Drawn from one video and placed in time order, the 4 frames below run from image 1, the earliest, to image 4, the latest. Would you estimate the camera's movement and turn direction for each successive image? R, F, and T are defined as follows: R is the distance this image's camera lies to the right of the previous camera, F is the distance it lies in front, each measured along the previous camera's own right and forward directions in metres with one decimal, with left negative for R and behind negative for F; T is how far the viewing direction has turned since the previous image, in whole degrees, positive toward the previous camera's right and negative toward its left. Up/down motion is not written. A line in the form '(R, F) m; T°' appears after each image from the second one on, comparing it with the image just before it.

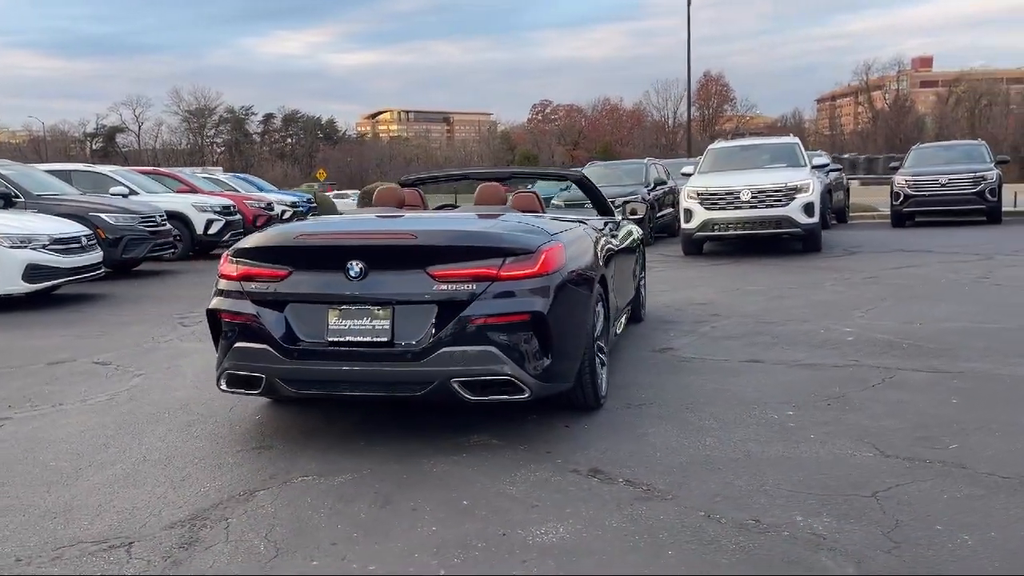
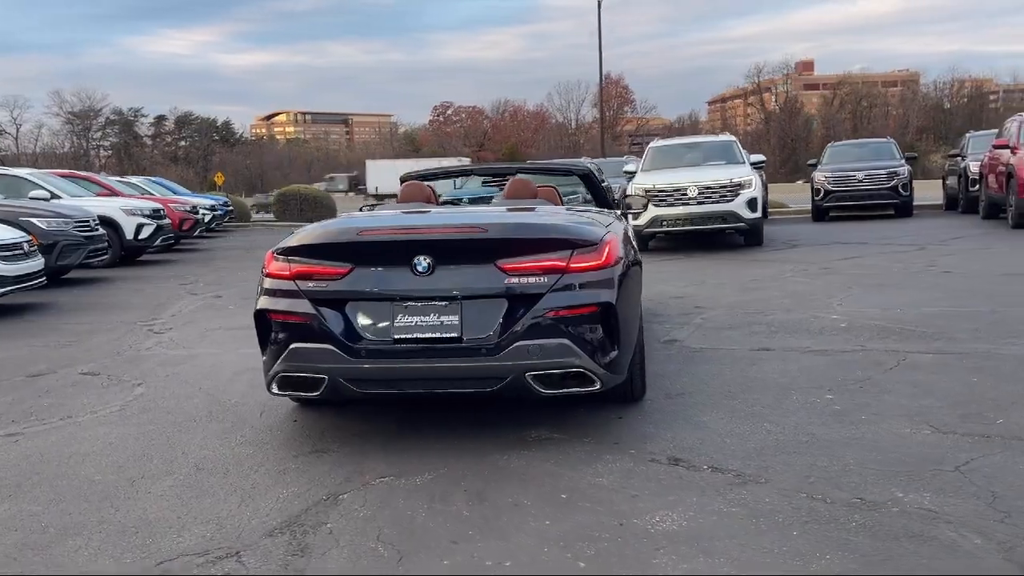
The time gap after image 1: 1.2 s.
(-0.9, +0.1) m; +6°
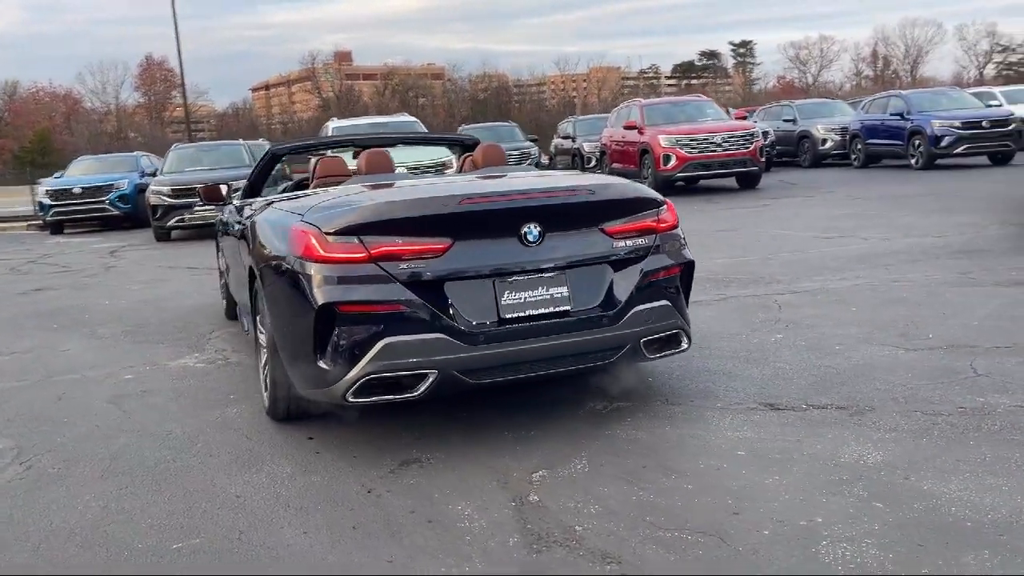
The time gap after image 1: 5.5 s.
(-2.6, +1.0) m; +28°
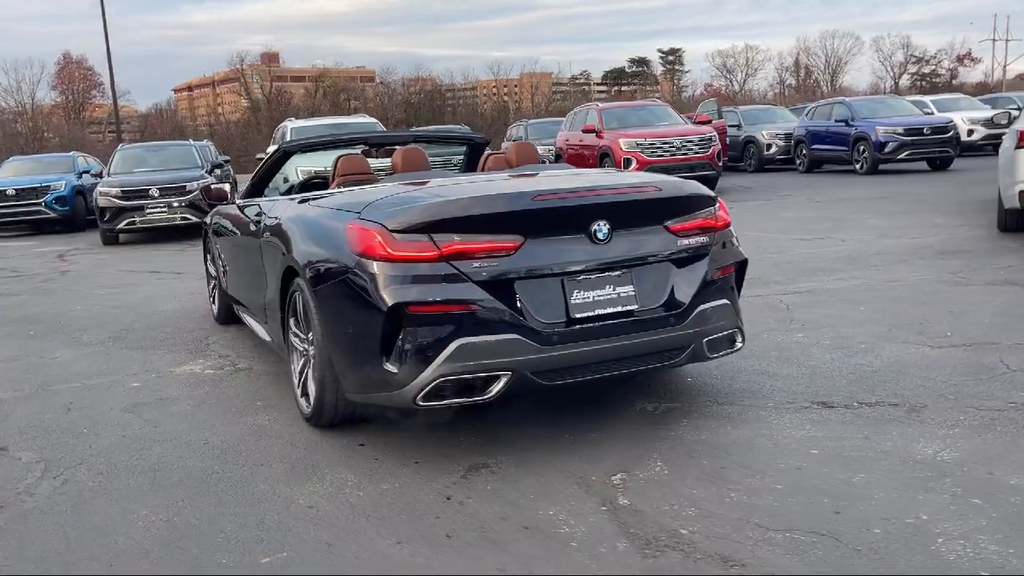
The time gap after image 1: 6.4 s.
(-0.6, +0.1) m; +4°
